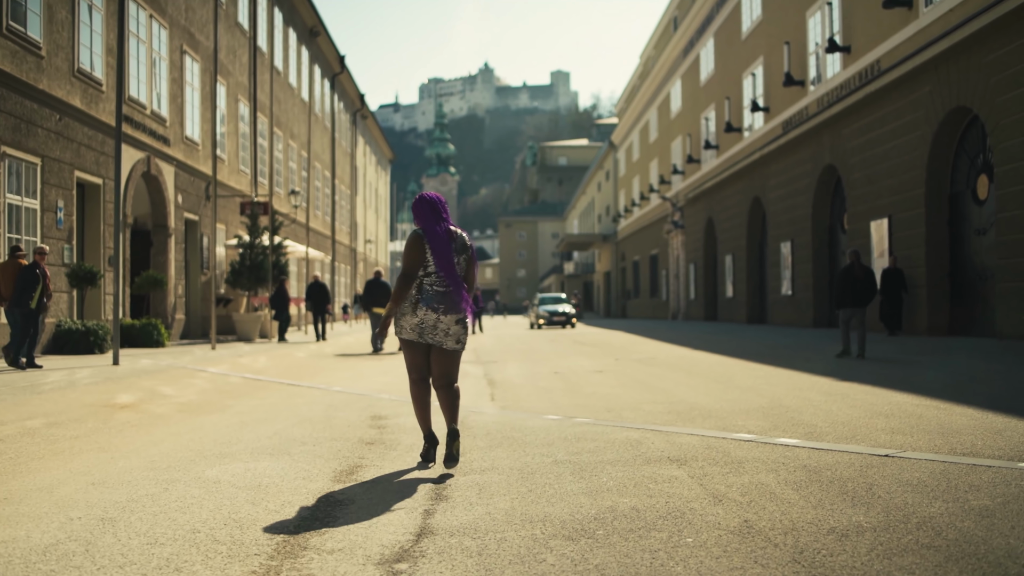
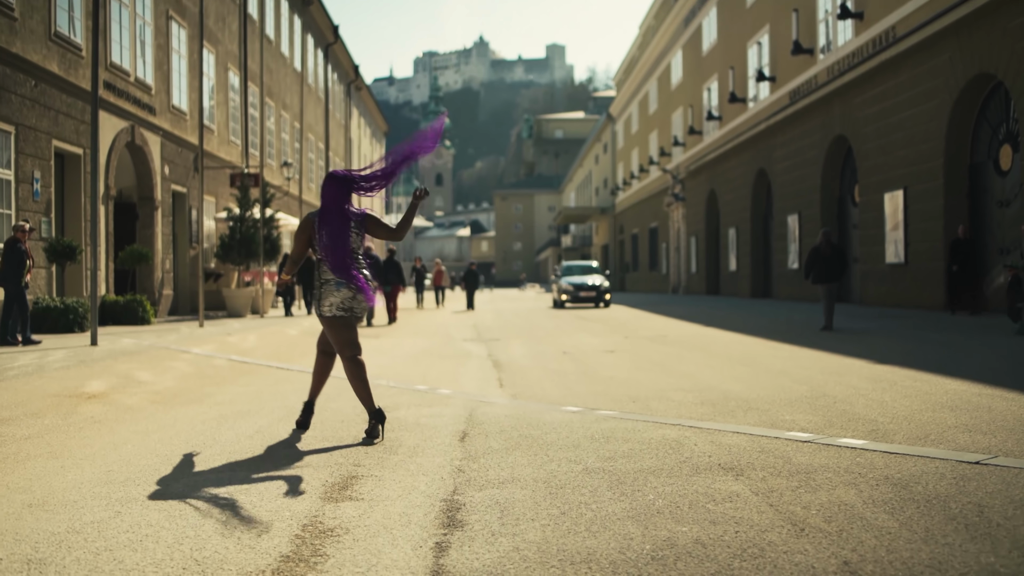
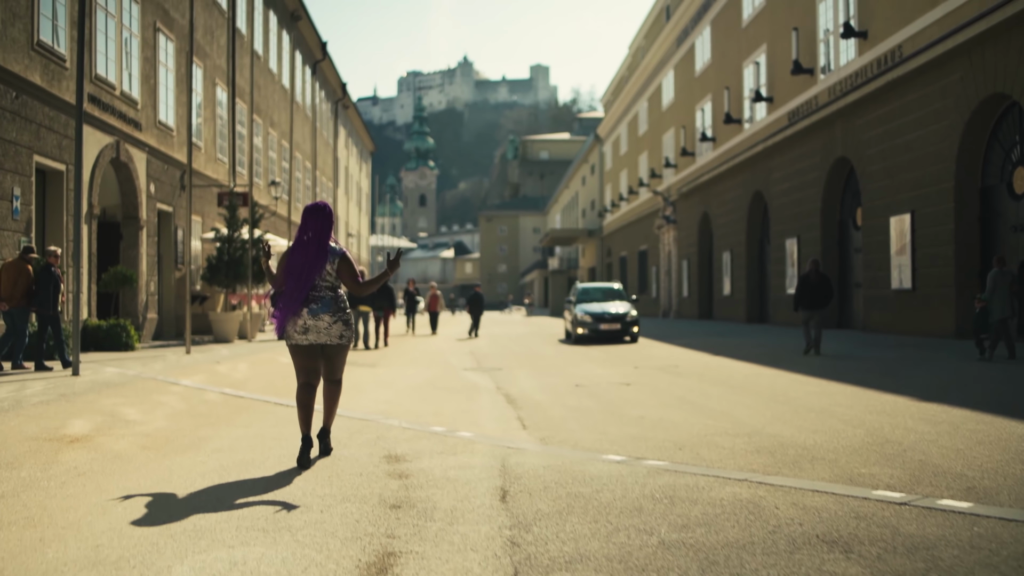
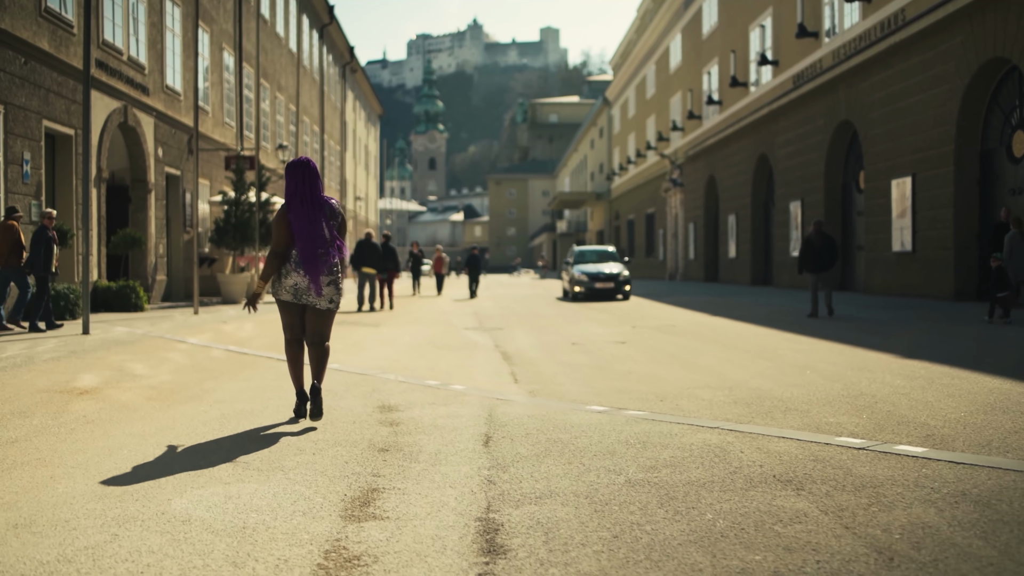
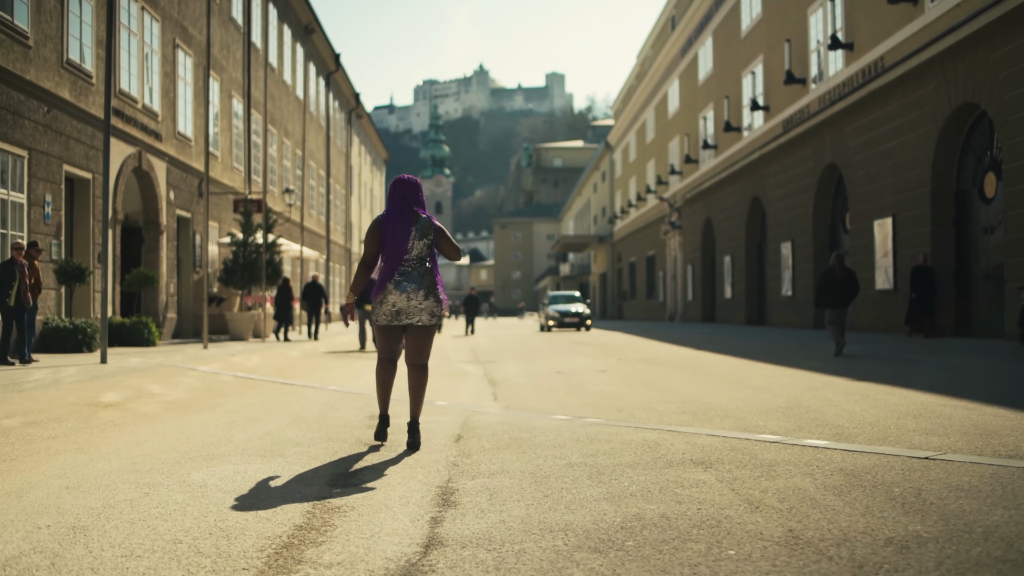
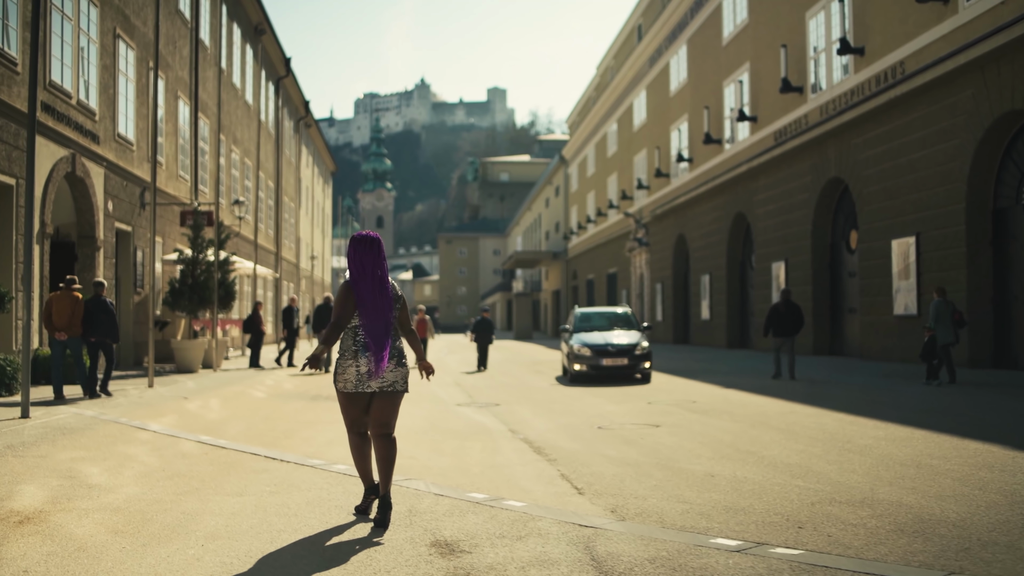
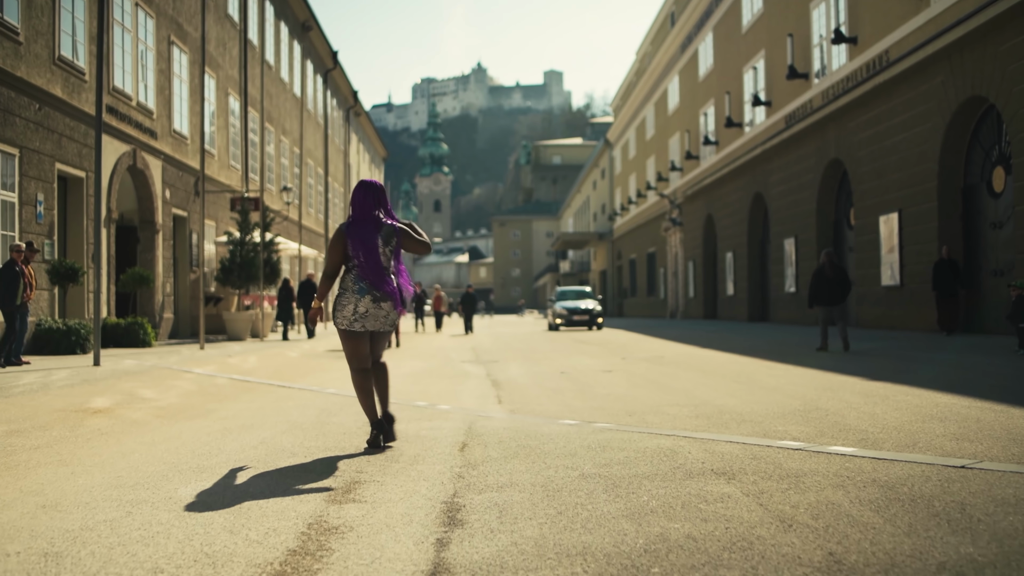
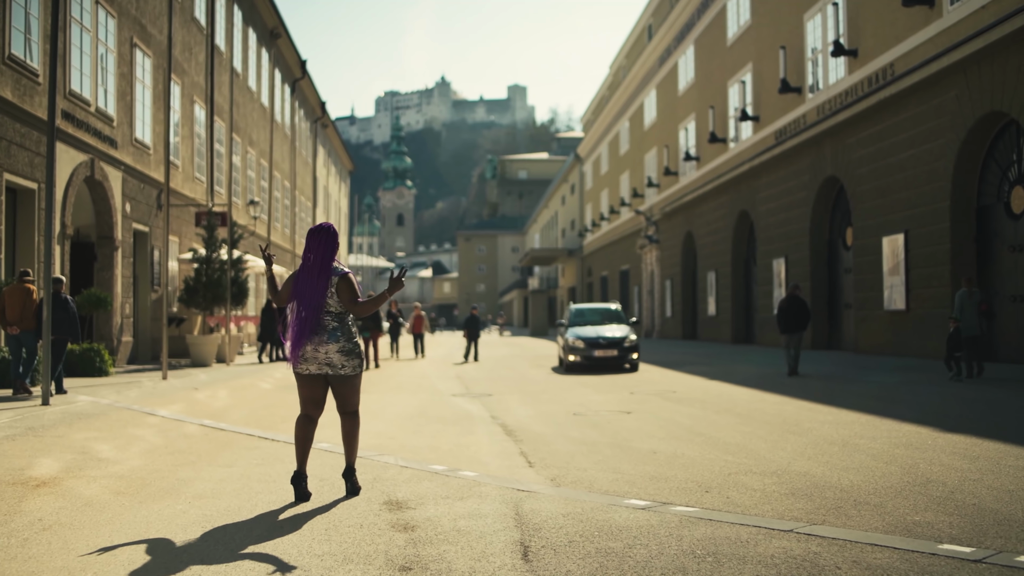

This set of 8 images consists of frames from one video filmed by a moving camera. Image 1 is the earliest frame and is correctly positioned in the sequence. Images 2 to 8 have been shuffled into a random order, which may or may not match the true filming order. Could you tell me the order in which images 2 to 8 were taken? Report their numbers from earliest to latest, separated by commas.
5, 7, 2, 4, 3, 8, 6
